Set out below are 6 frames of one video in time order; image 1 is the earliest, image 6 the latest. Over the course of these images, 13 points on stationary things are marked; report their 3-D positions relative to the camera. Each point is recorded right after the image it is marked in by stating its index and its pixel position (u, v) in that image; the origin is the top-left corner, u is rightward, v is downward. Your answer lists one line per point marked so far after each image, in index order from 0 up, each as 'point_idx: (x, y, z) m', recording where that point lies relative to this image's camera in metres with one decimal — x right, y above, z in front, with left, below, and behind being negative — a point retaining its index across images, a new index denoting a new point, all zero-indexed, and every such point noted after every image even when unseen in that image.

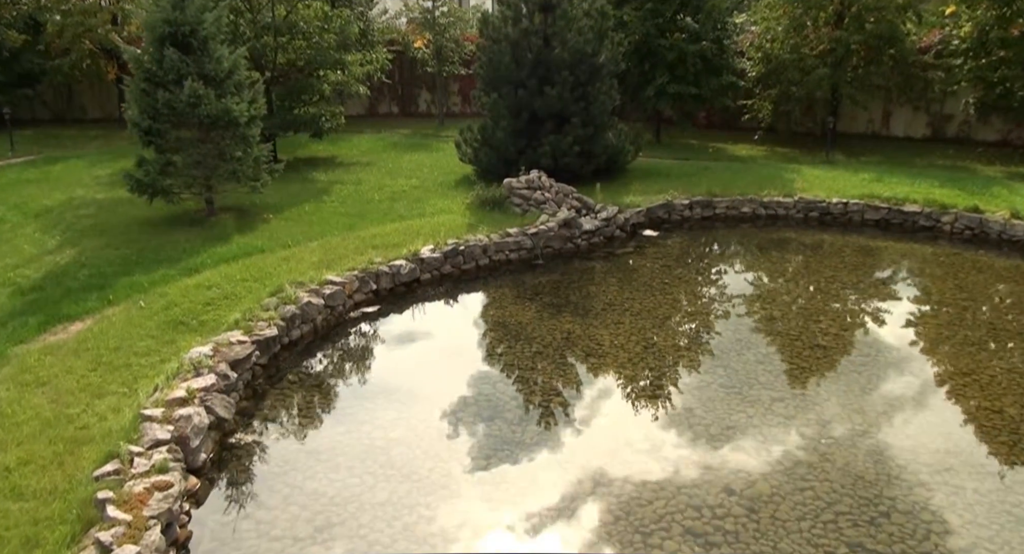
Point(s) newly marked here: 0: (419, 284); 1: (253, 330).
0: (-1.2, -0.1, +8.7) m
1: (-2.5, -0.5, +6.5) m
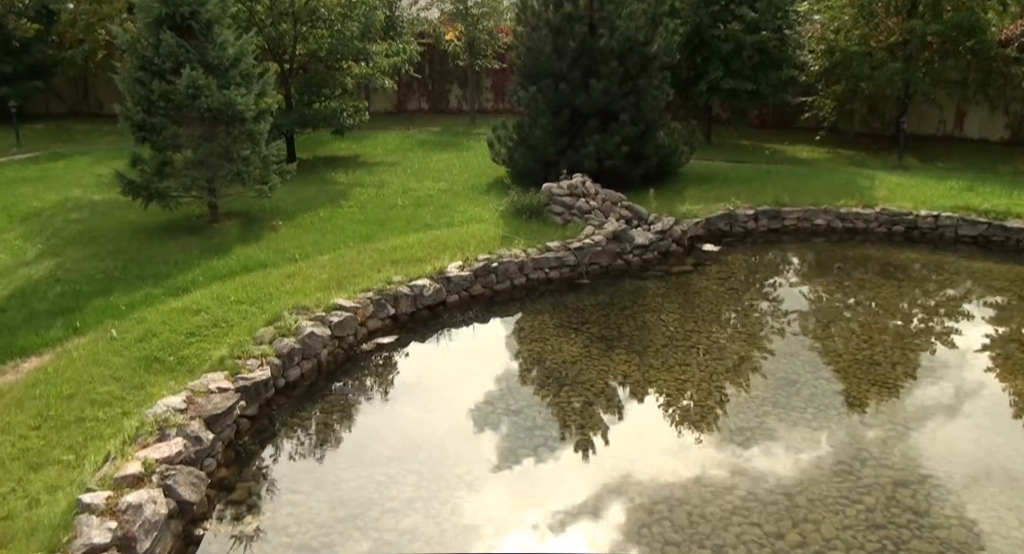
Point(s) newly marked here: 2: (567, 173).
0: (-0.7, -0.4, +7.4) m
1: (-2.1, -0.7, +5.3) m
2: (+0.9, +1.6, +10.7) m
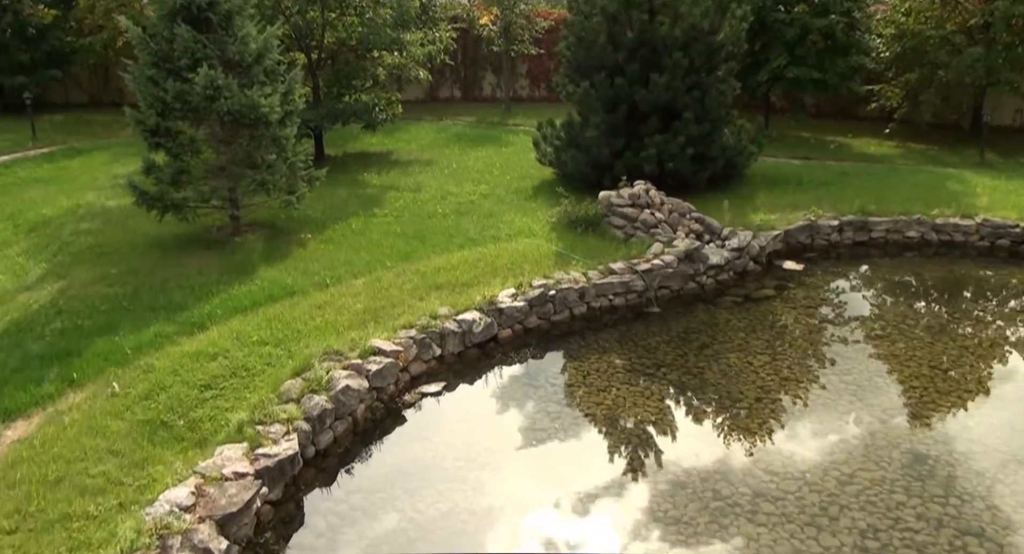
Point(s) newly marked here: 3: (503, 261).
0: (-0.1, -0.7, +6.5) m
1: (-1.6, -1.1, +4.4) m
2: (+1.6, +1.4, +9.6) m
3: (-0.1, +0.2, +7.6) m
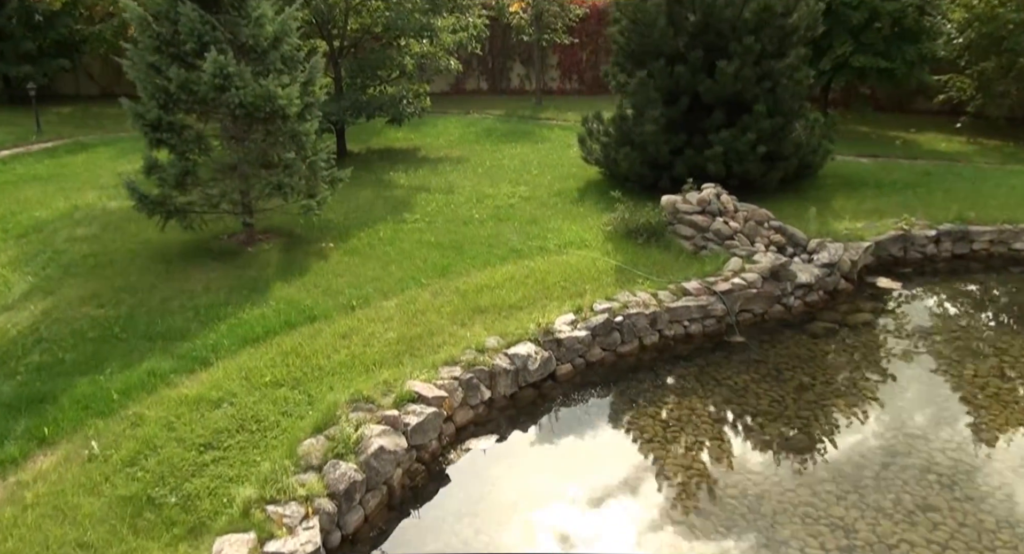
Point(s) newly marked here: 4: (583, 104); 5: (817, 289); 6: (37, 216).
0: (+0.3, -0.8, +5.4) m
1: (-1.2, -1.3, +3.4) m
2: (+2.2, +1.2, +8.5) m
3: (+0.4, 0.0, +6.6) m
4: (+2.0, +4.8, +19.0) m
5: (+3.0, -0.1, +6.7) m
6: (-5.8, +0.7, +8.3) m
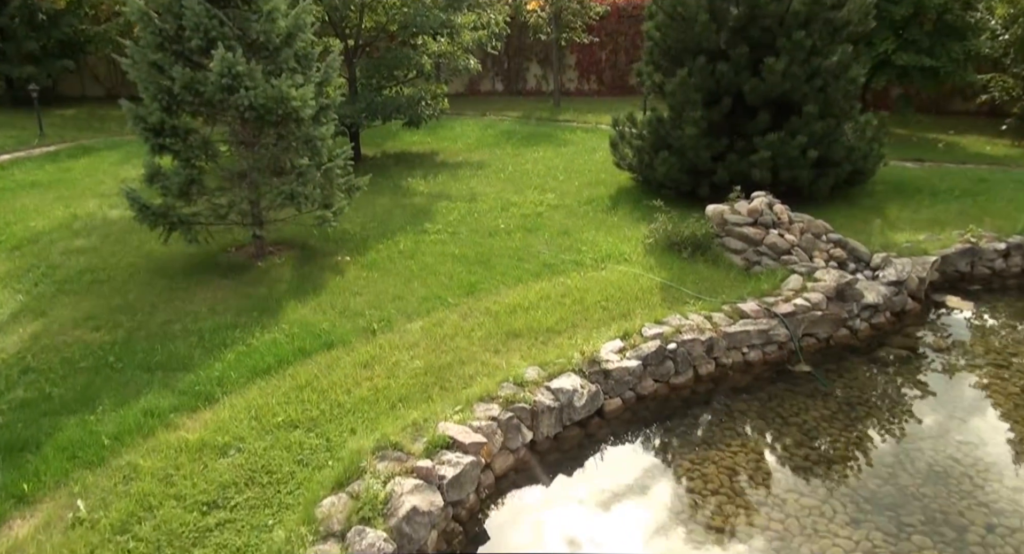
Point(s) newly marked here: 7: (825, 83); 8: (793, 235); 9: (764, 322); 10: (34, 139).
0: (+0.6, -1.0, +4.8) m
1: (-0.9, -1.5, +2.8) m
2: (+2.5, +1.1, +7.9) m
3: (+0.7, -0.2, +6.0) m
4: (+2.4, +4.6, +18.4) m
5: (+3.3, -0.3, +6.1) m
6: (-5.5, +0.6, +7.8) m
7: (+3.6, +2.2, +7.9) m
8: (+2.7, +0.4, +6.5) m
9: (+2.0, -0.3, +5.5) m
10: (-8.6, +2.5, +12.3) m
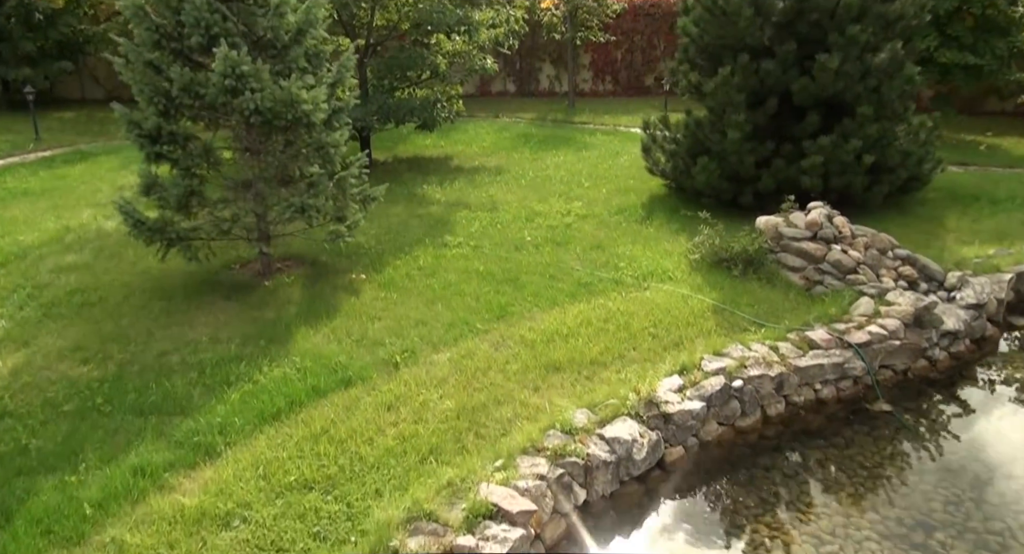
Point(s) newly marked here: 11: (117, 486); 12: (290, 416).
0: (+0.9, -1.2, +4.2) m
1: (-0.6, -1.6, +2.2) m
2: (+2.8, +0.9, +7.3) m
3: (+1.0, -0.3, +5.3) m
4: (+2.8, +4.4, +17.7) m
5: (+3.6, -0.5, +5.4) m
6: (-5.2, +0.4, +7.2) m
7: (+3.9, +2.1, +7.3) m
8: (+3.0, +0.2, +5.9) m
9: (+2.3, -0.5, +4.9) m
10: (-8.2, +2.3, +11.7) m
11: (-2.0, -1.0, +3.5) m
12: (-1.3, -0.8, +4.1) m
